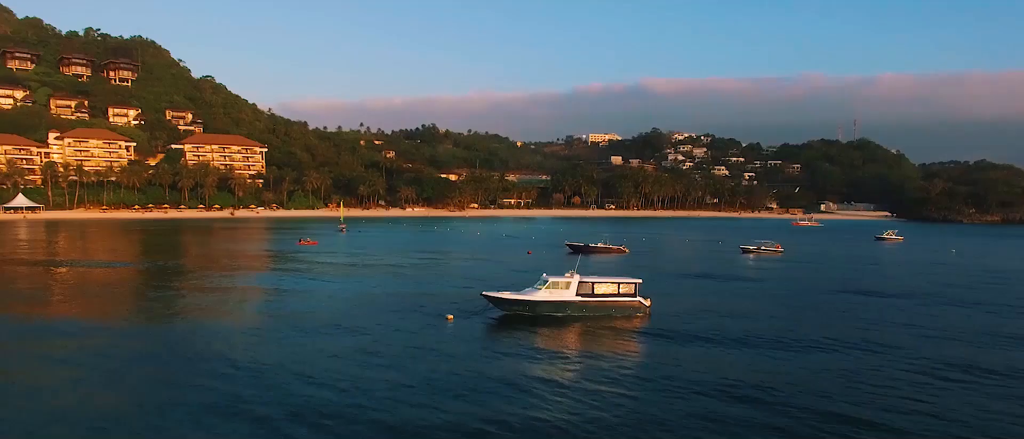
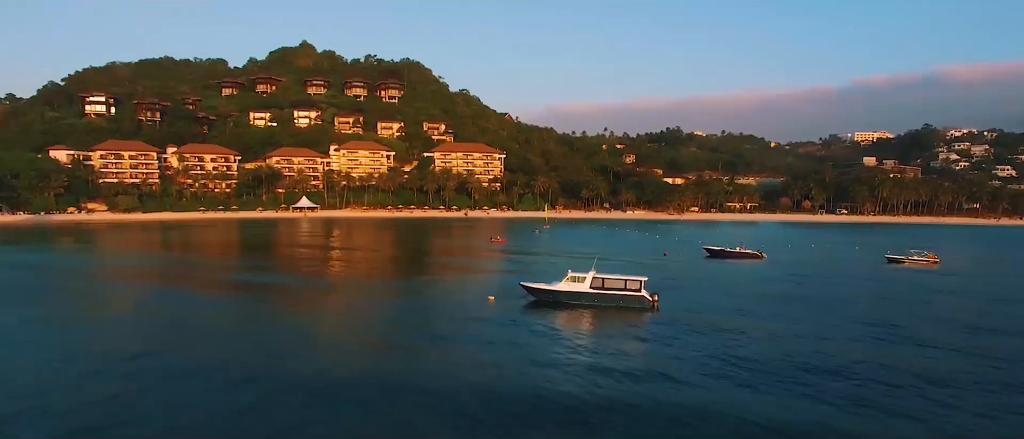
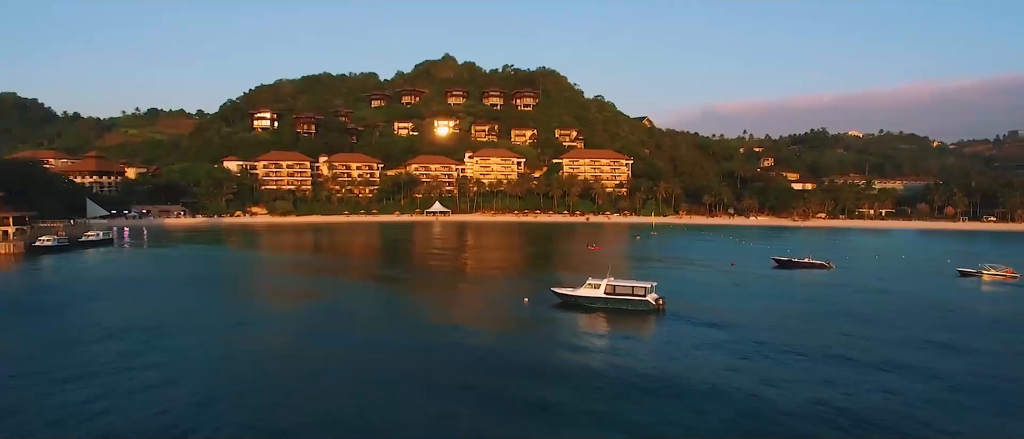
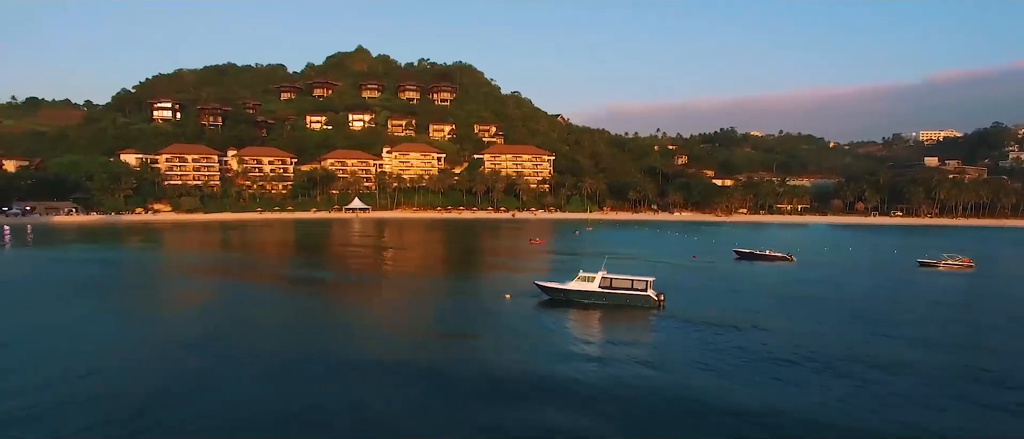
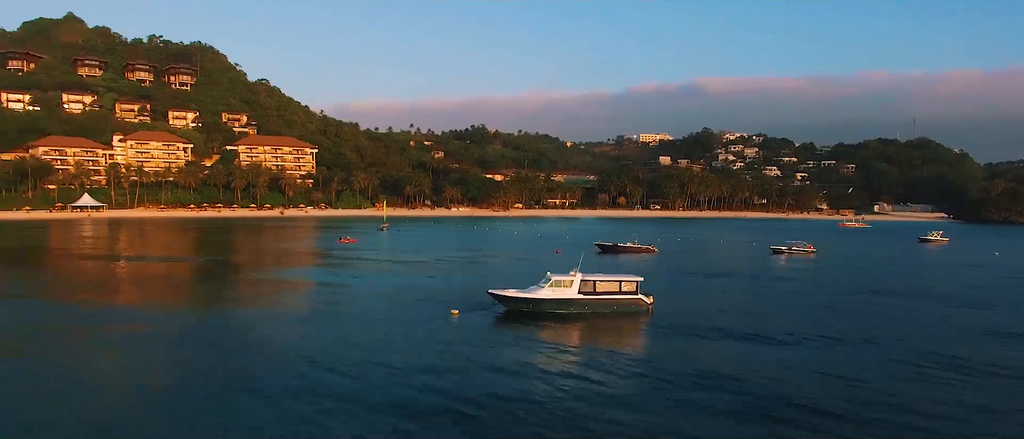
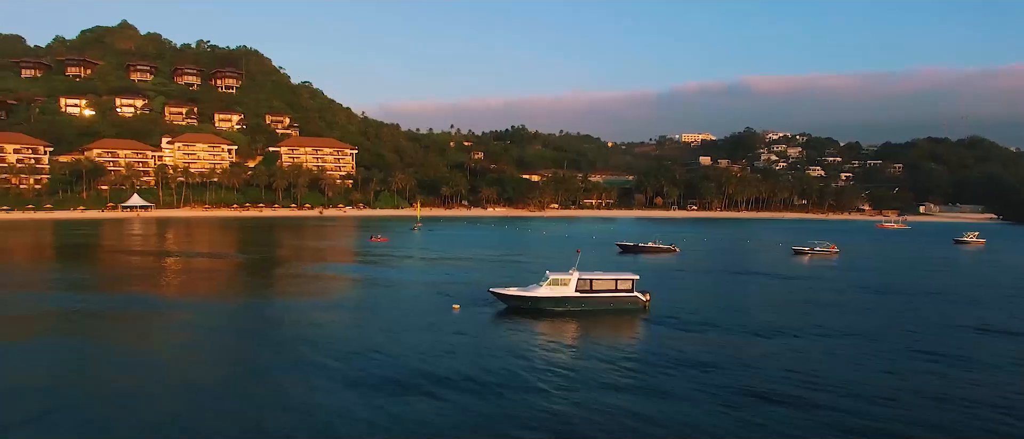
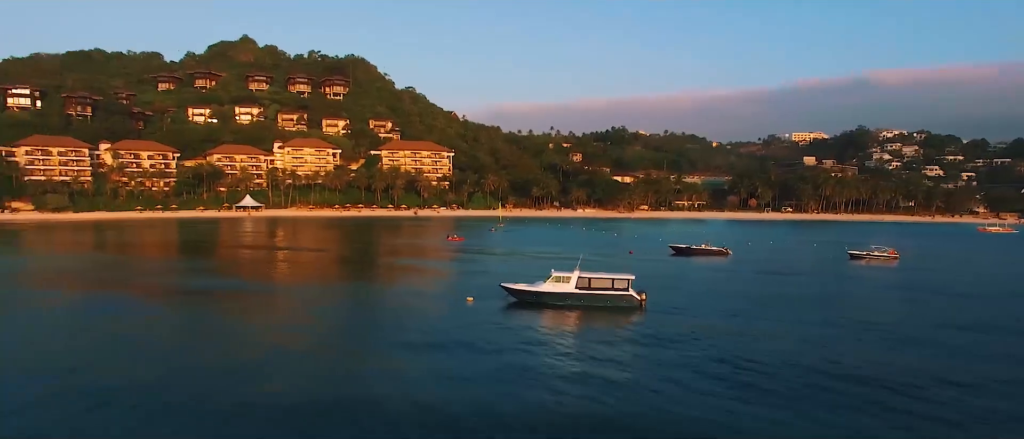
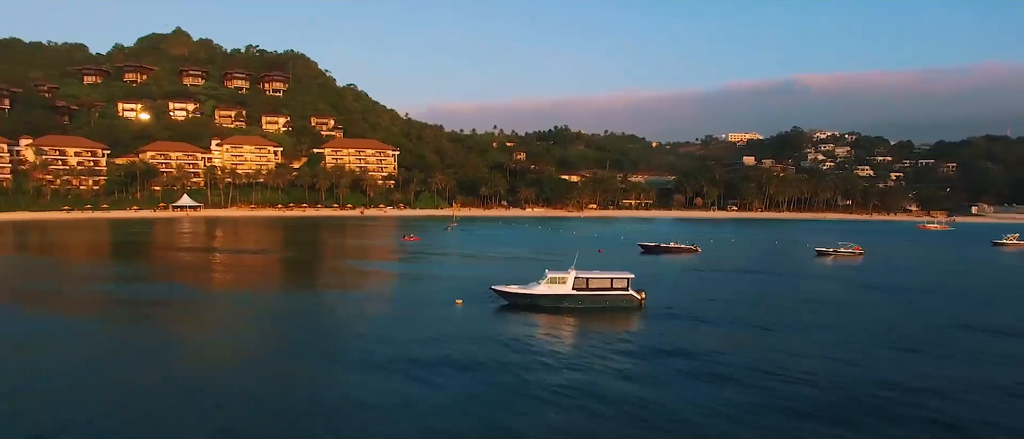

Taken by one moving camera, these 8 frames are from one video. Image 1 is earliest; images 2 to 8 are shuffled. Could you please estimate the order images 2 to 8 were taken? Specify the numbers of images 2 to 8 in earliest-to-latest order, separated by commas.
5, 6, 8, 7, 2, 4, 3
